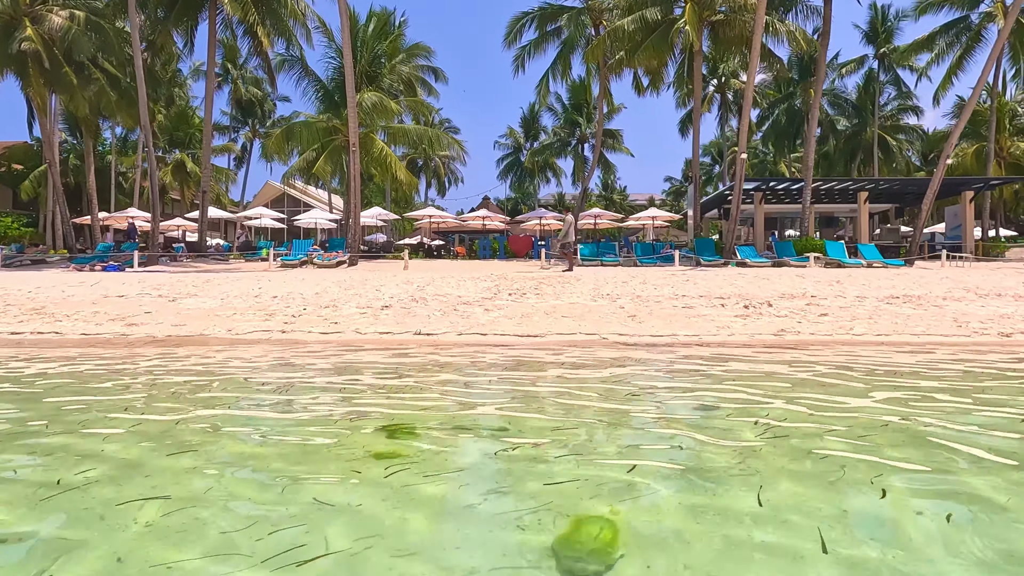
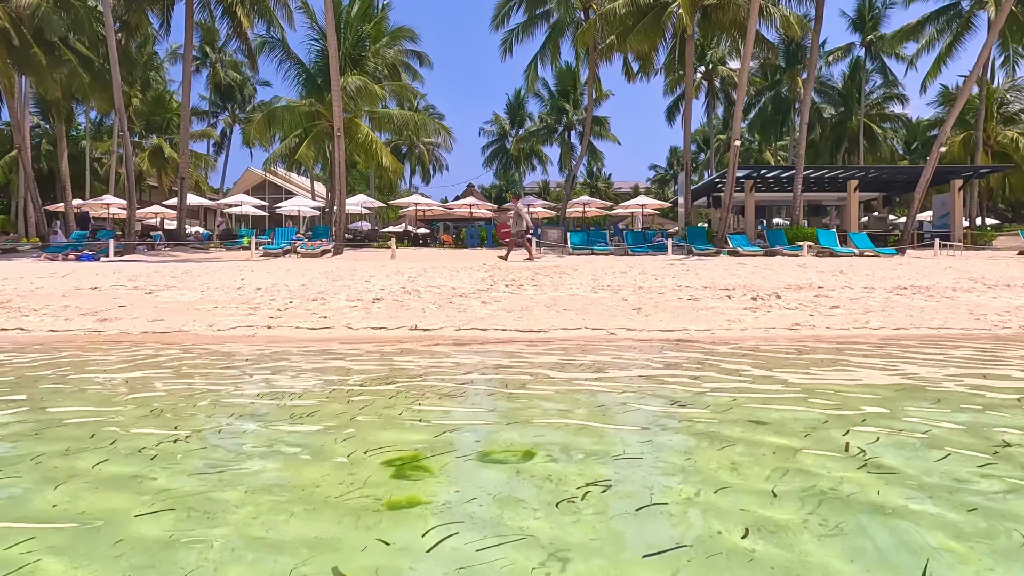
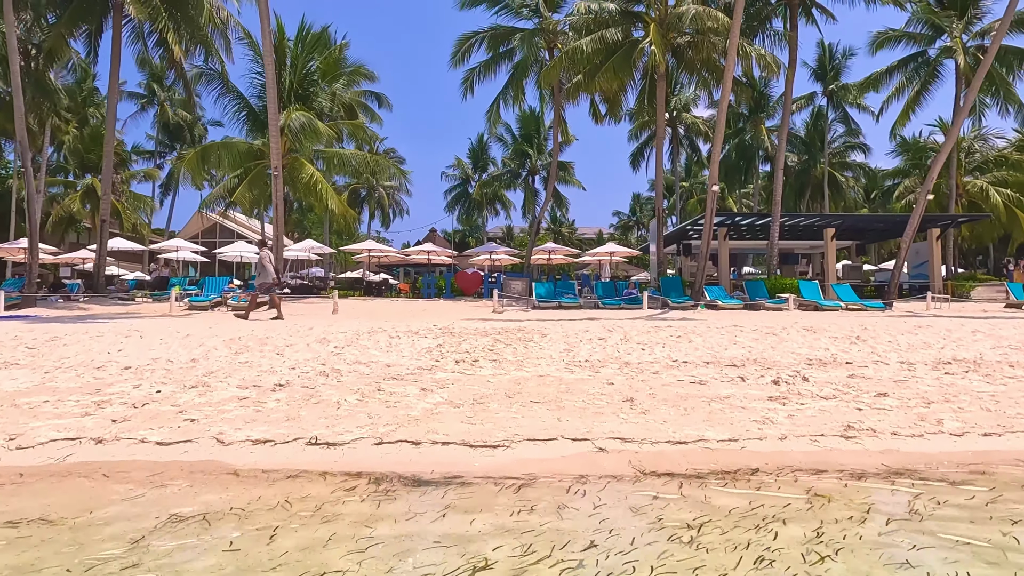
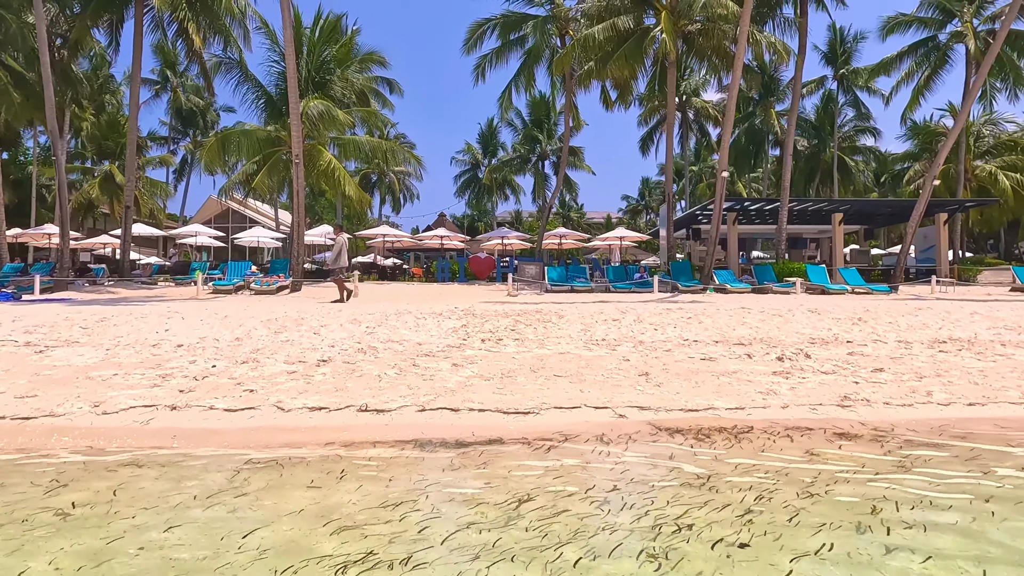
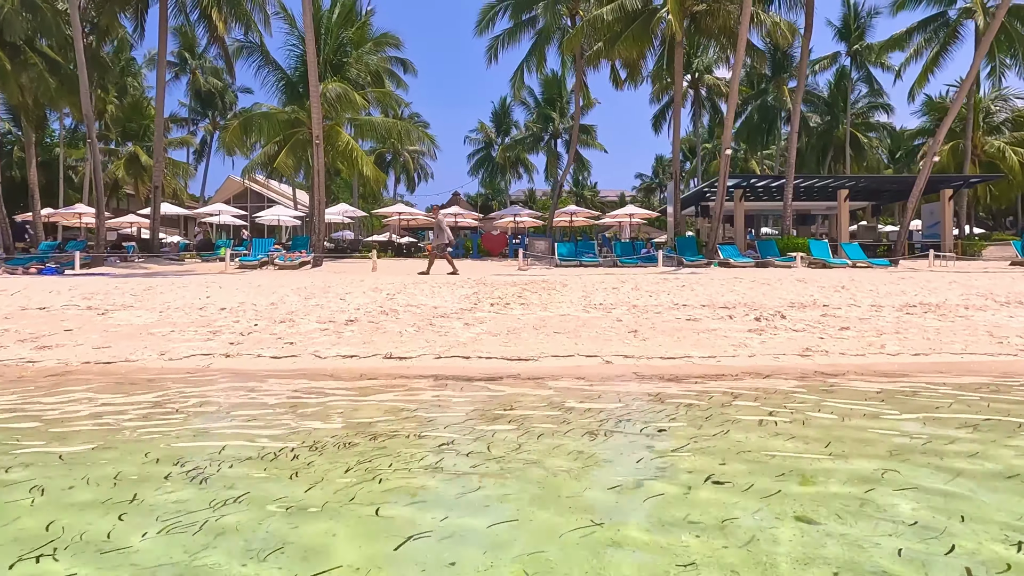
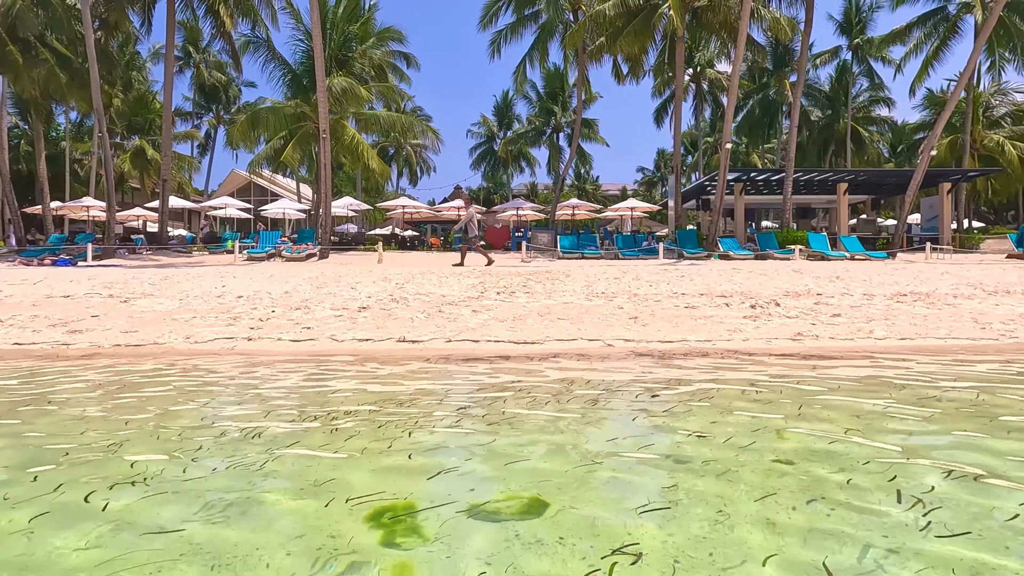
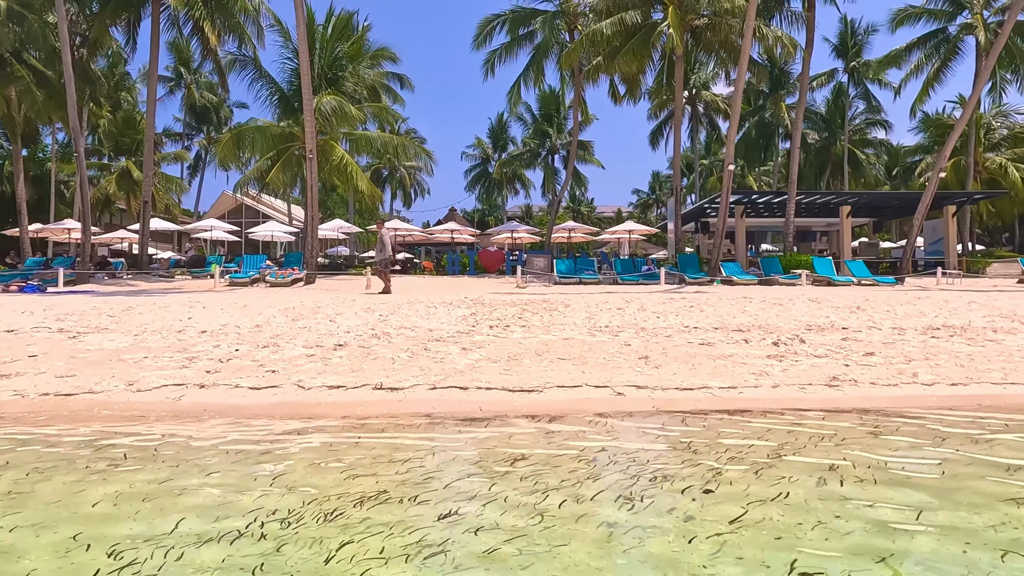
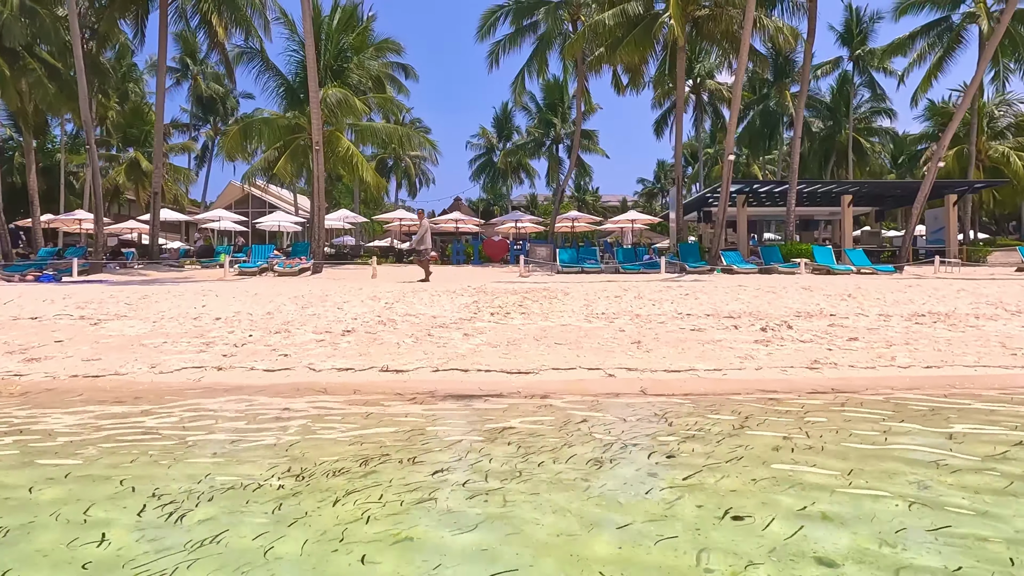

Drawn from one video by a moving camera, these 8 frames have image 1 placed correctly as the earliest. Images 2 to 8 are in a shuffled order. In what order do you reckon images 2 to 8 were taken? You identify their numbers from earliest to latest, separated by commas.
2, 6, 5, 8, 7, 4, 3
